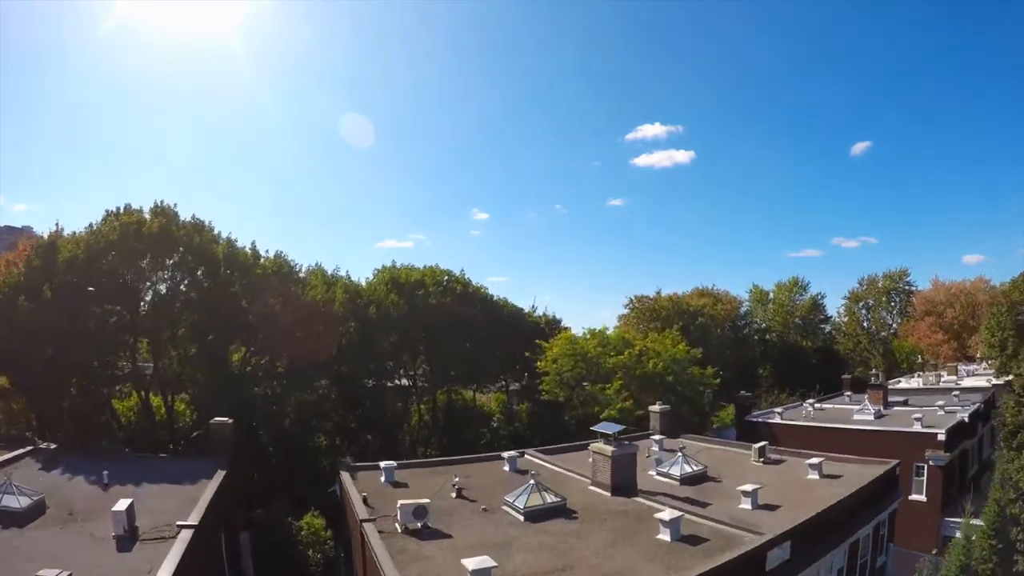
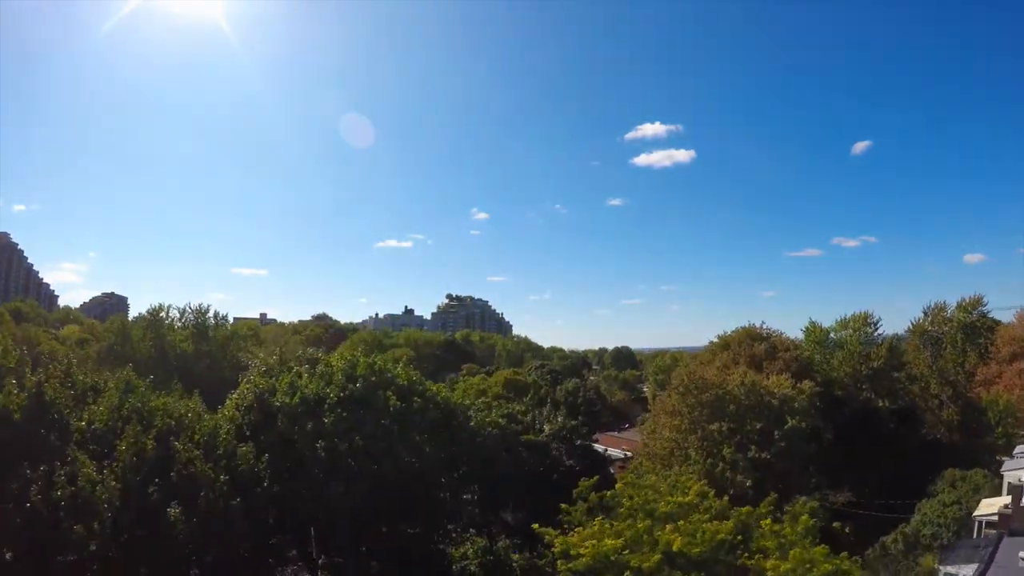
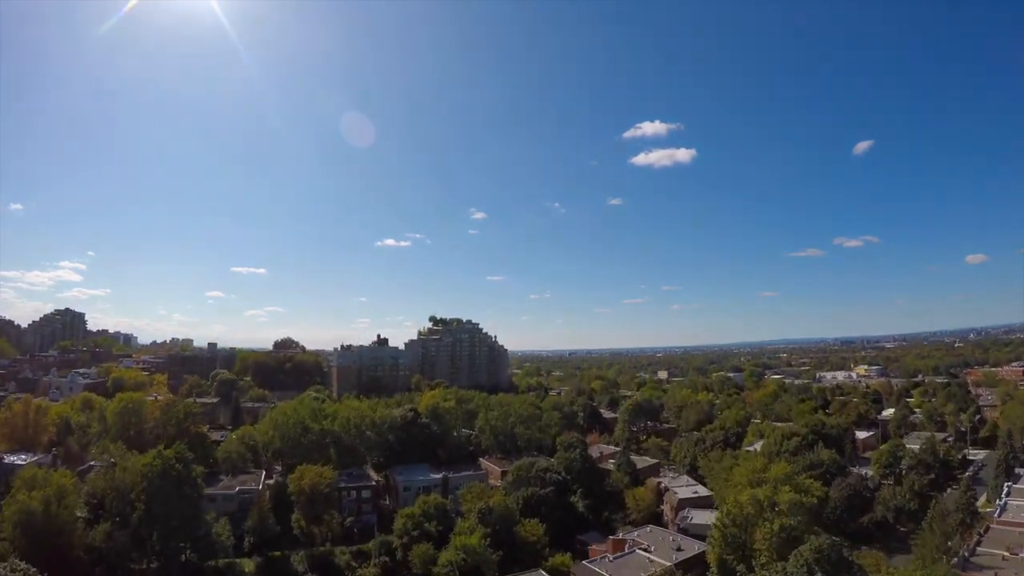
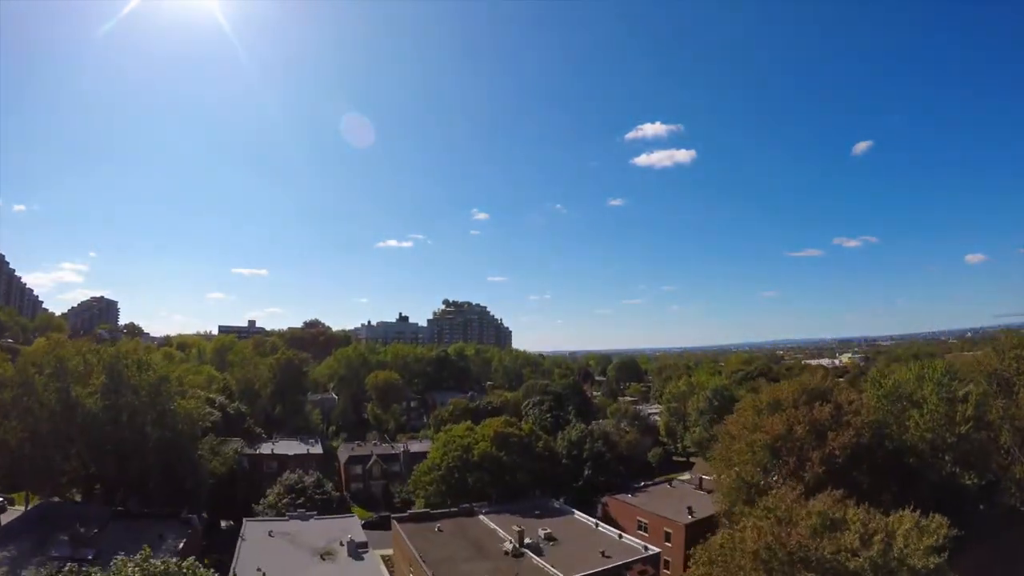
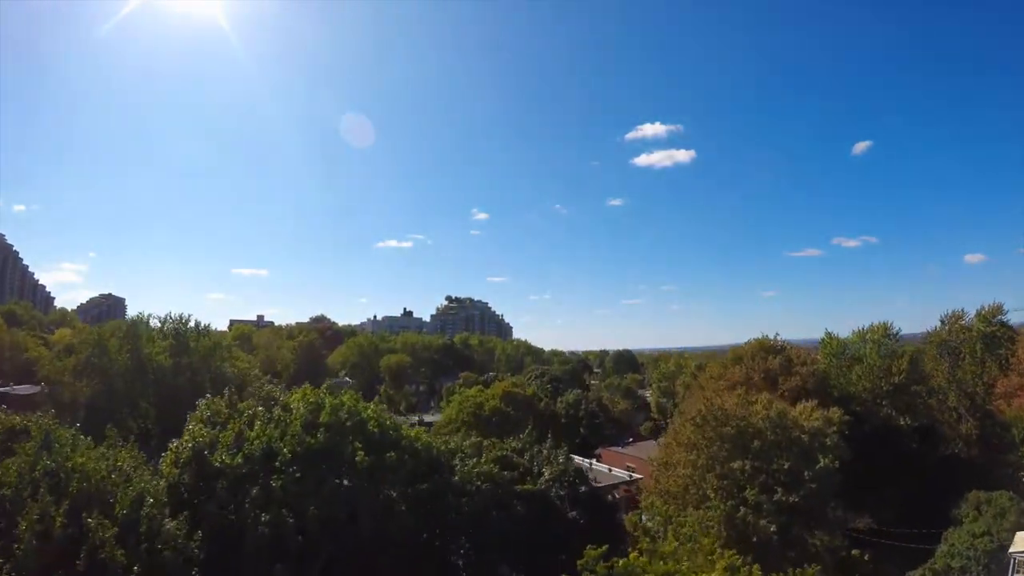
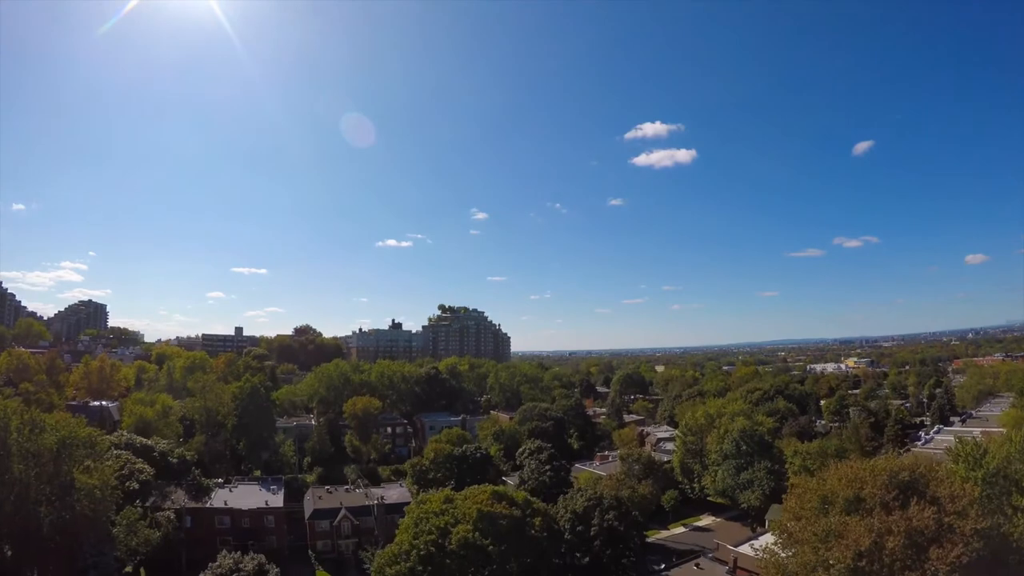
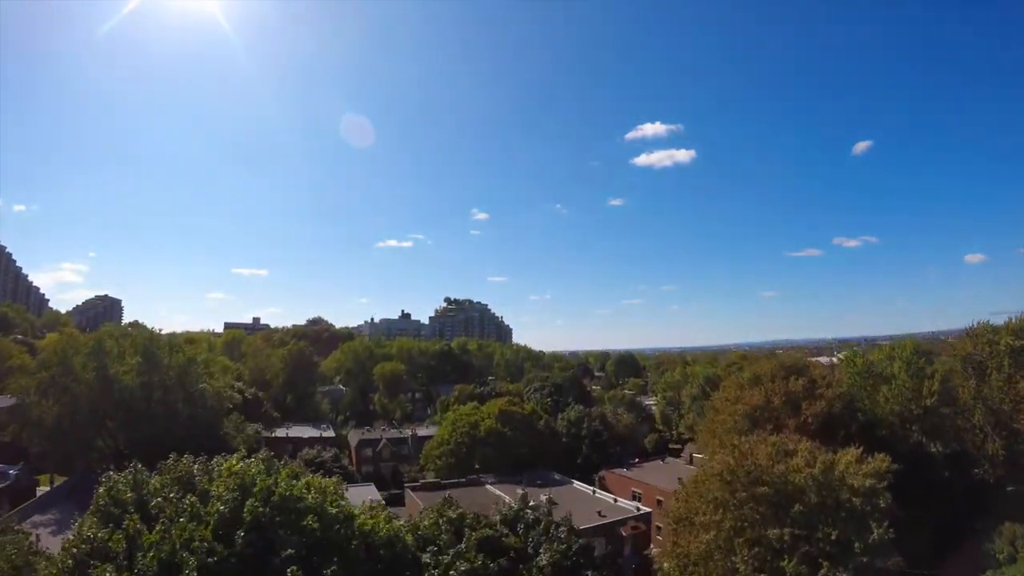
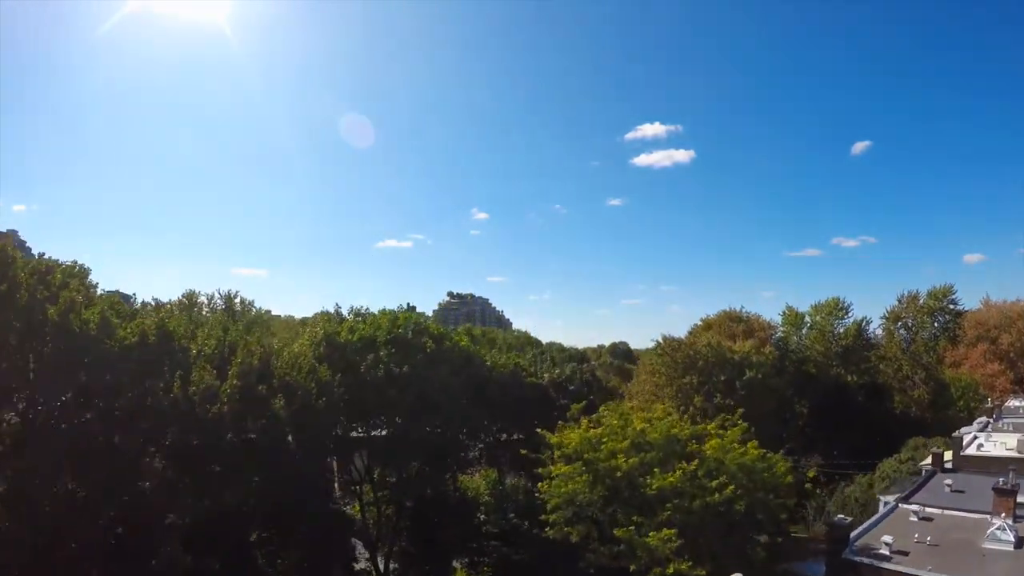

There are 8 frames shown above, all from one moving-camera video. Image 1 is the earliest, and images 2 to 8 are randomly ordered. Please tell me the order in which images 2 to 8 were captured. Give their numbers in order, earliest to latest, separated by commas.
8, 2, 5, 7, 4, 6, 3
